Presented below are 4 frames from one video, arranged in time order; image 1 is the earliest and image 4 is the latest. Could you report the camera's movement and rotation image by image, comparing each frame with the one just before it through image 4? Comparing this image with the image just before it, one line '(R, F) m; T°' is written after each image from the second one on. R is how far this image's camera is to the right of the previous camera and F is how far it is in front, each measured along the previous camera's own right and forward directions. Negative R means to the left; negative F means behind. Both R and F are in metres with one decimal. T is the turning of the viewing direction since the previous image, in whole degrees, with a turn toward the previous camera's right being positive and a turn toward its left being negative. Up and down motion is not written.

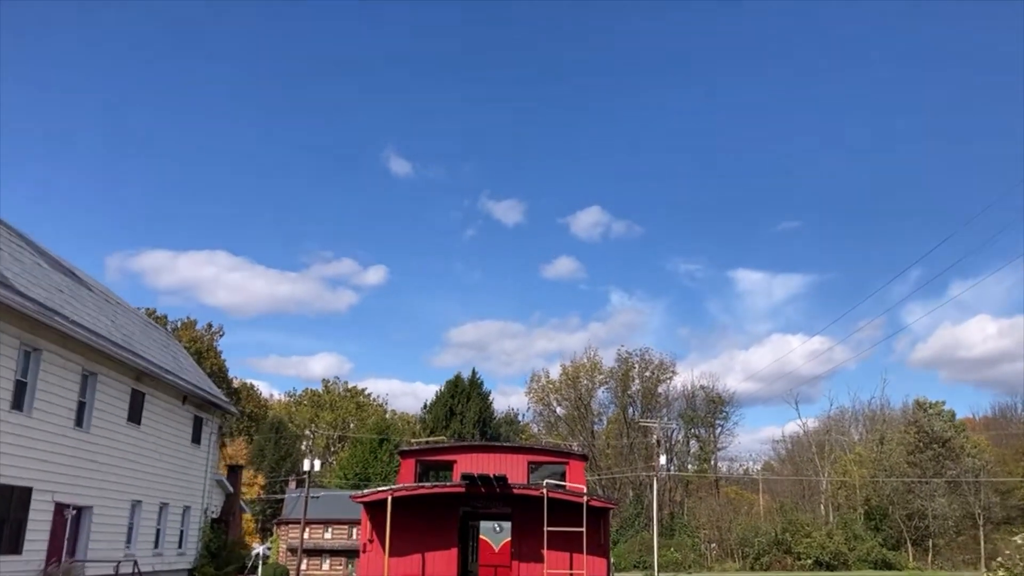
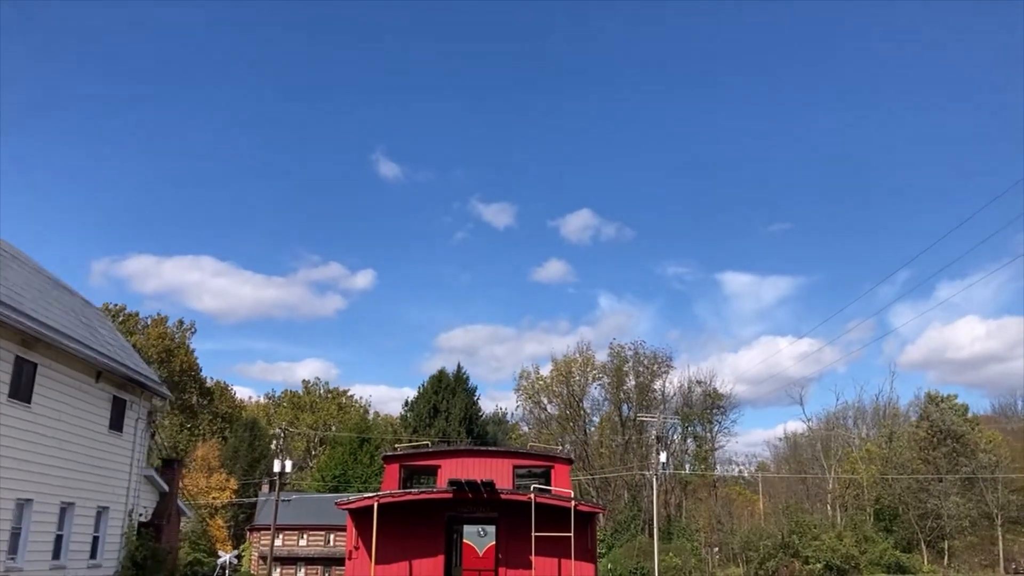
(0.0, +3.1) m; +1°
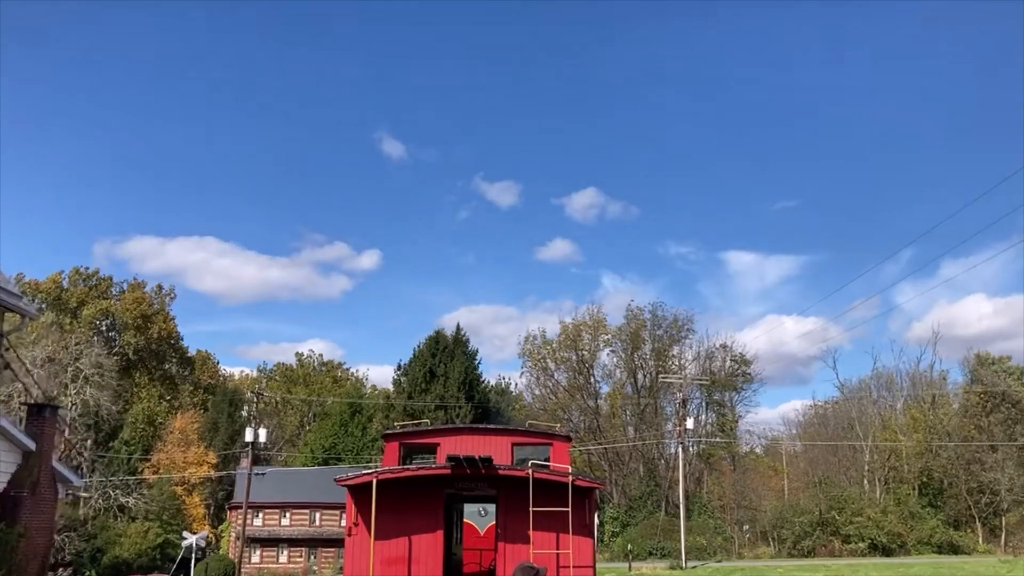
(0.0, +4.9) m; 0°
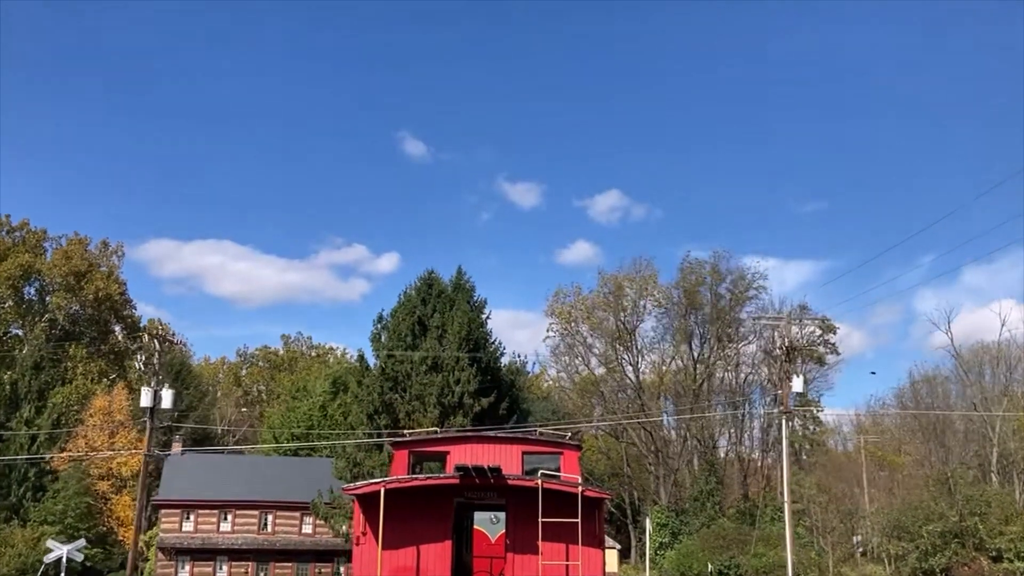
(0.0, +10.7) m; -1°
